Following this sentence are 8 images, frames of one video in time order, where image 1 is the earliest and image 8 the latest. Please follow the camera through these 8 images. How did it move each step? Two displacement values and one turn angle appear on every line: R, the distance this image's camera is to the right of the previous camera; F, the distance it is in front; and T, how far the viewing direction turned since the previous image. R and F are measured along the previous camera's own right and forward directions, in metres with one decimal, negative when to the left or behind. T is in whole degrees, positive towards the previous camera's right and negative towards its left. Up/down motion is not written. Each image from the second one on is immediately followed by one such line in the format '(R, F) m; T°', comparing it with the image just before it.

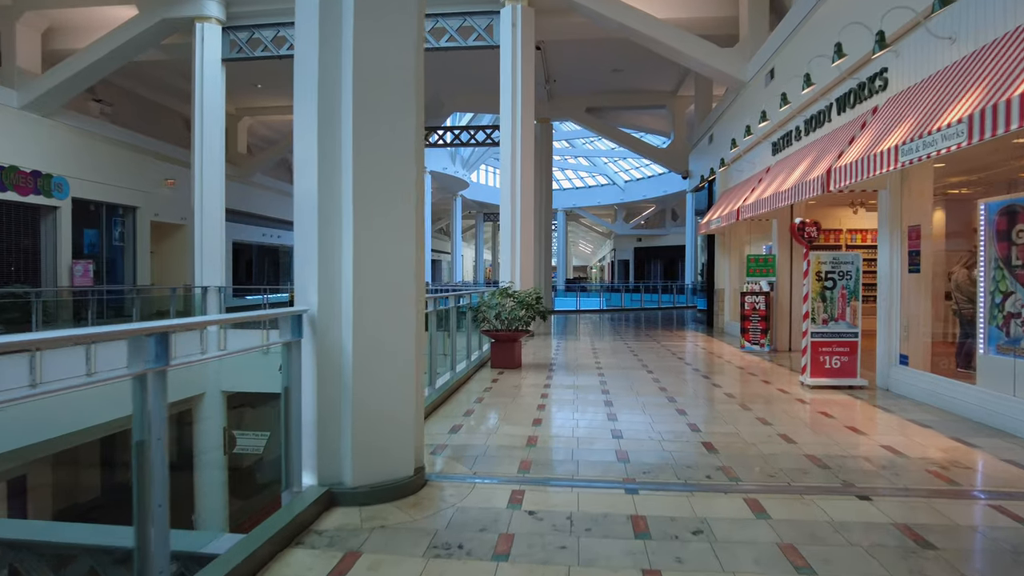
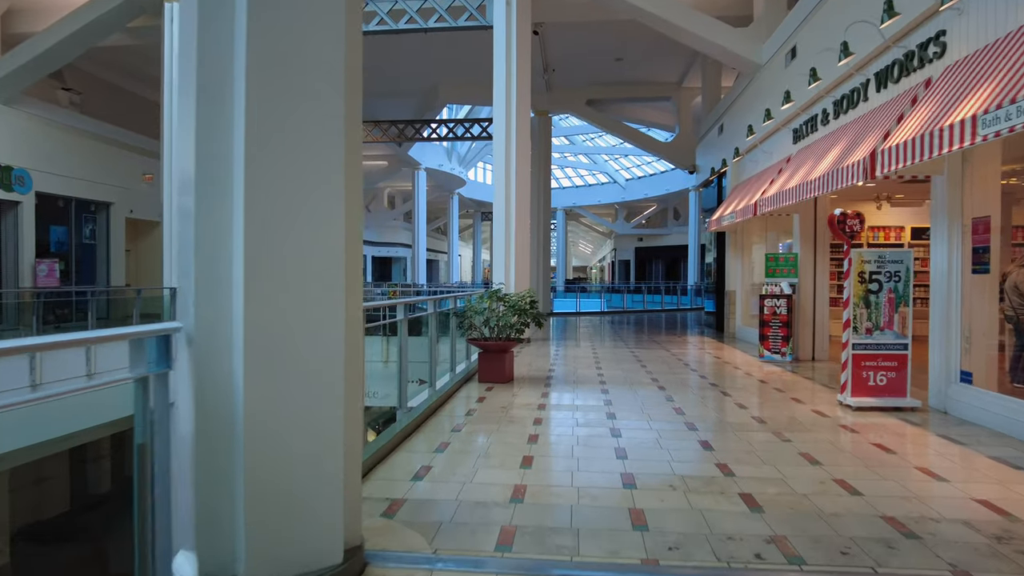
(+0.1, +0.9) m; 0°
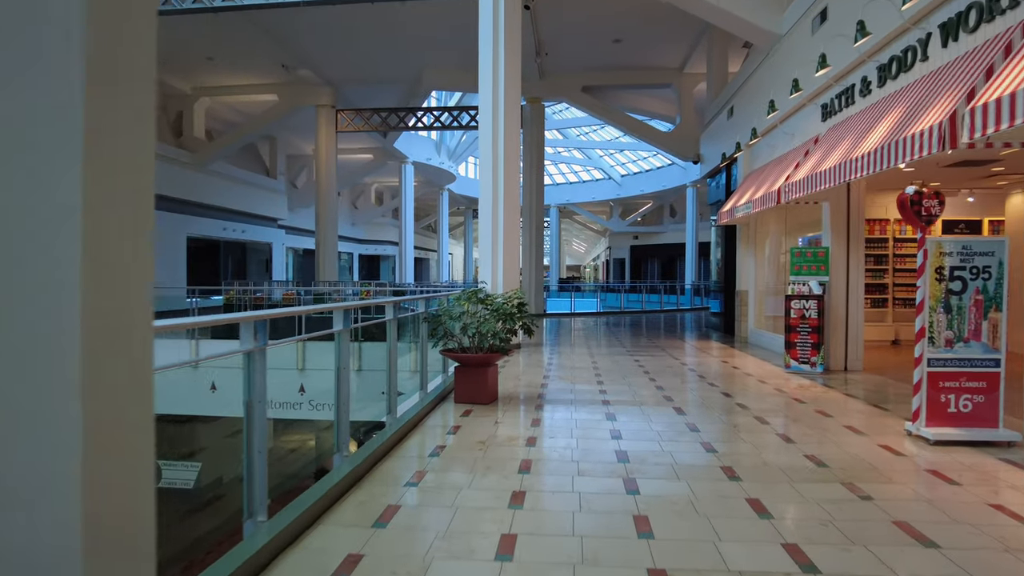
(+0.1, +1.1) m; +1°
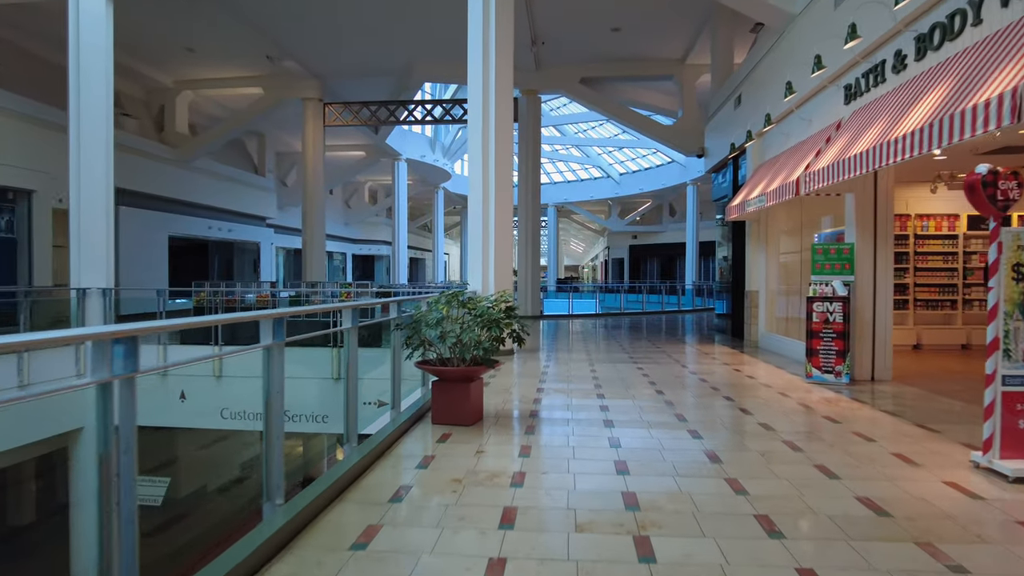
(+0.1, +0.7) m; 0°
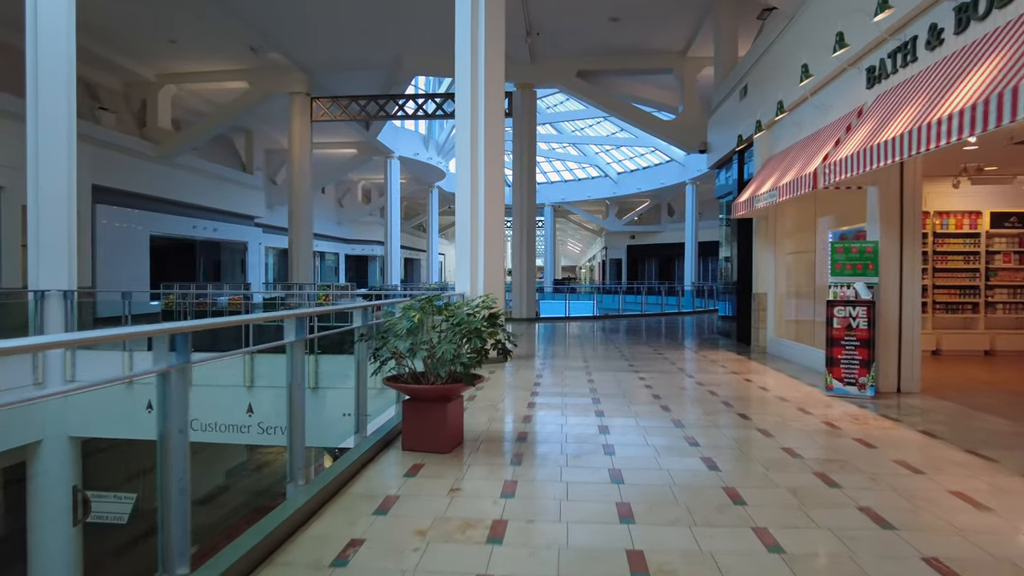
(+0.1, +0.6) m; 0°
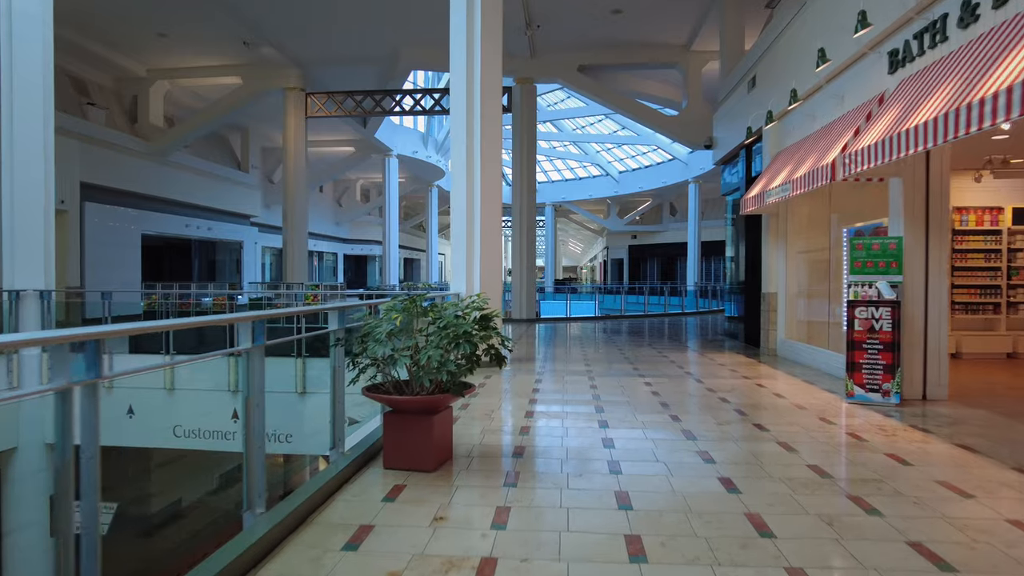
(0.0, +0.4) m; 0°
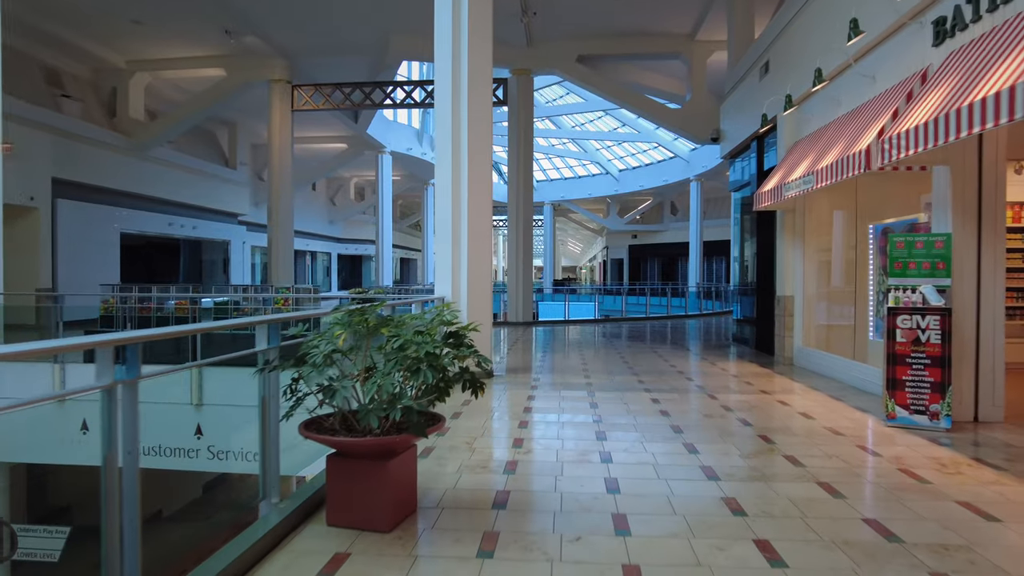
(+0.1, +0.7) m; 0°
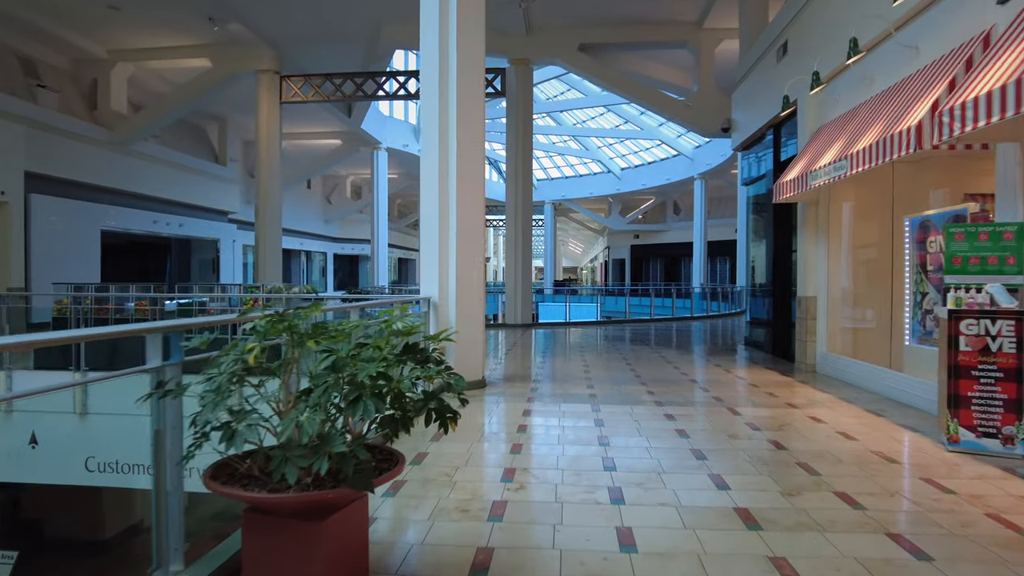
(+0.1, +0.7) m; 0°
